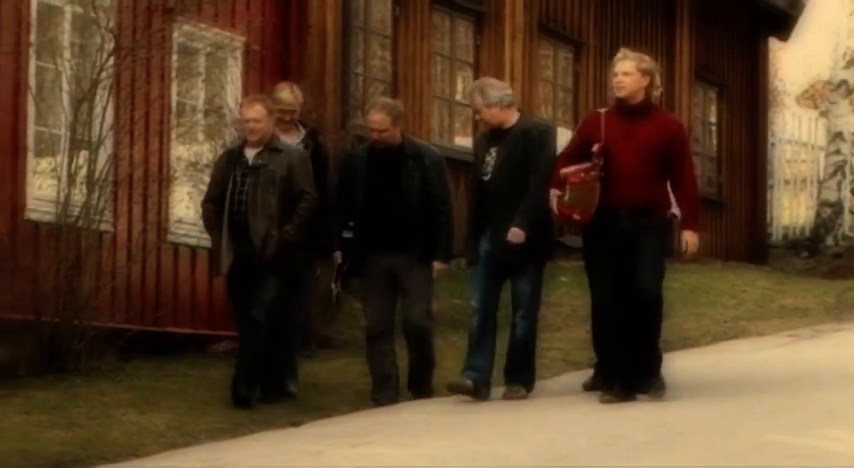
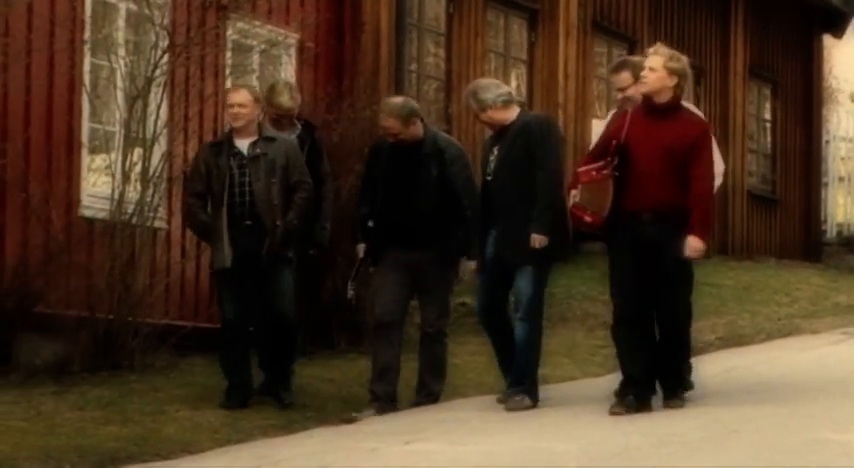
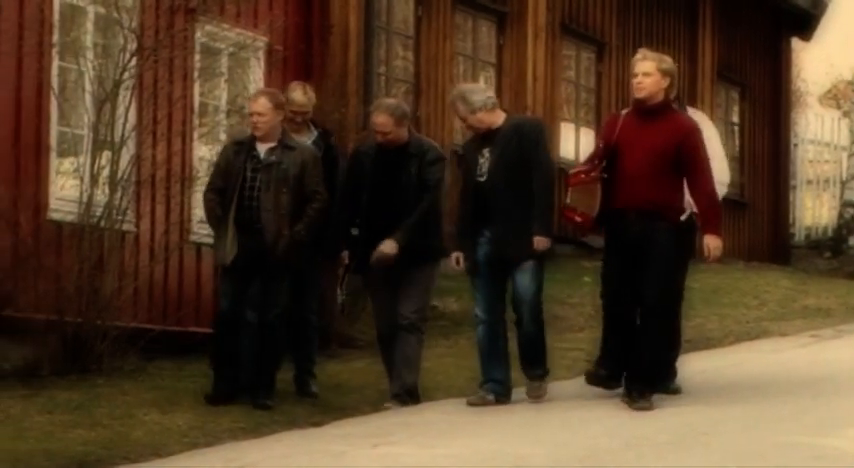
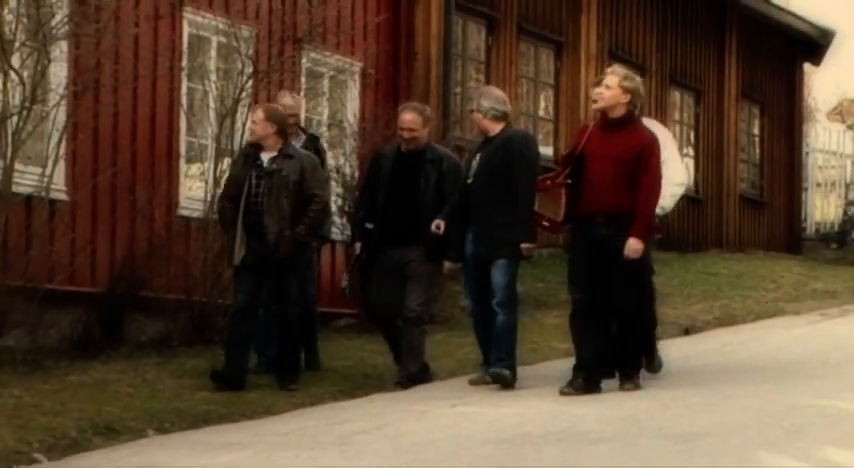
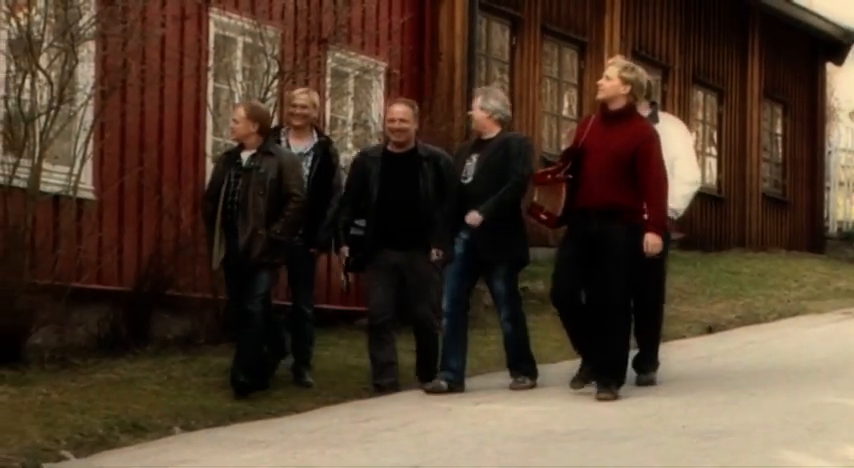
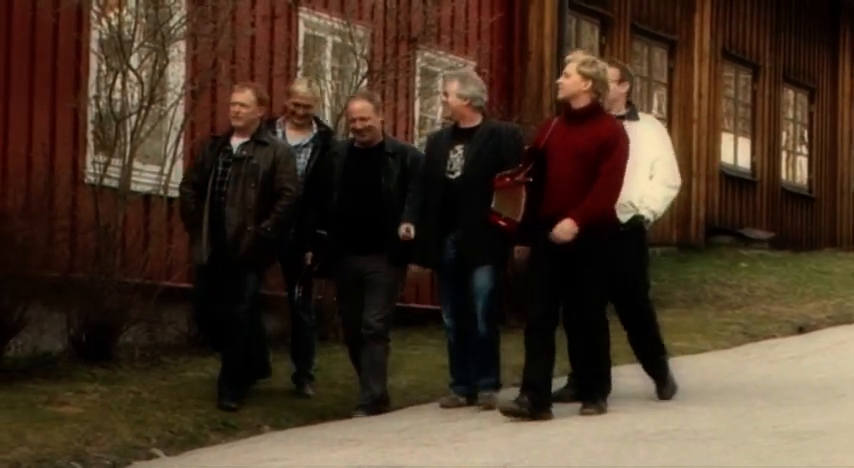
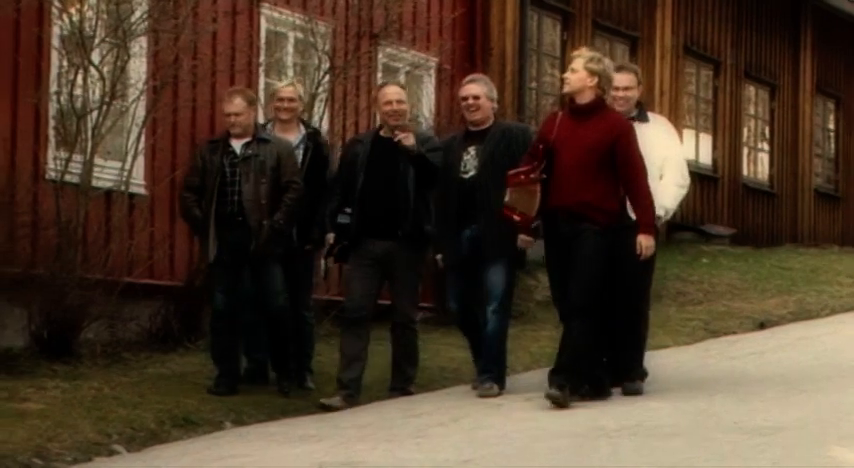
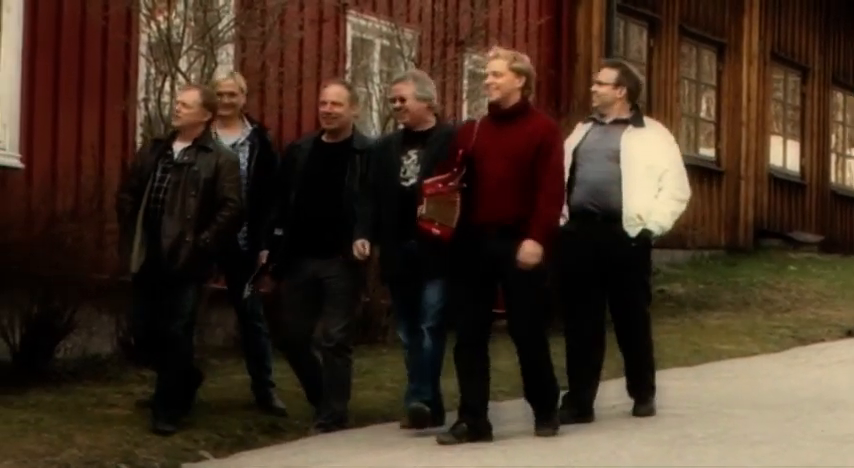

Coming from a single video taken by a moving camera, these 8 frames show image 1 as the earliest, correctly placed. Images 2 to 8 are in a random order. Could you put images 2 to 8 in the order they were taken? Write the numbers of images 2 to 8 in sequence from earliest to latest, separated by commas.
3, 2, 4, 5, 7, 6, 8
